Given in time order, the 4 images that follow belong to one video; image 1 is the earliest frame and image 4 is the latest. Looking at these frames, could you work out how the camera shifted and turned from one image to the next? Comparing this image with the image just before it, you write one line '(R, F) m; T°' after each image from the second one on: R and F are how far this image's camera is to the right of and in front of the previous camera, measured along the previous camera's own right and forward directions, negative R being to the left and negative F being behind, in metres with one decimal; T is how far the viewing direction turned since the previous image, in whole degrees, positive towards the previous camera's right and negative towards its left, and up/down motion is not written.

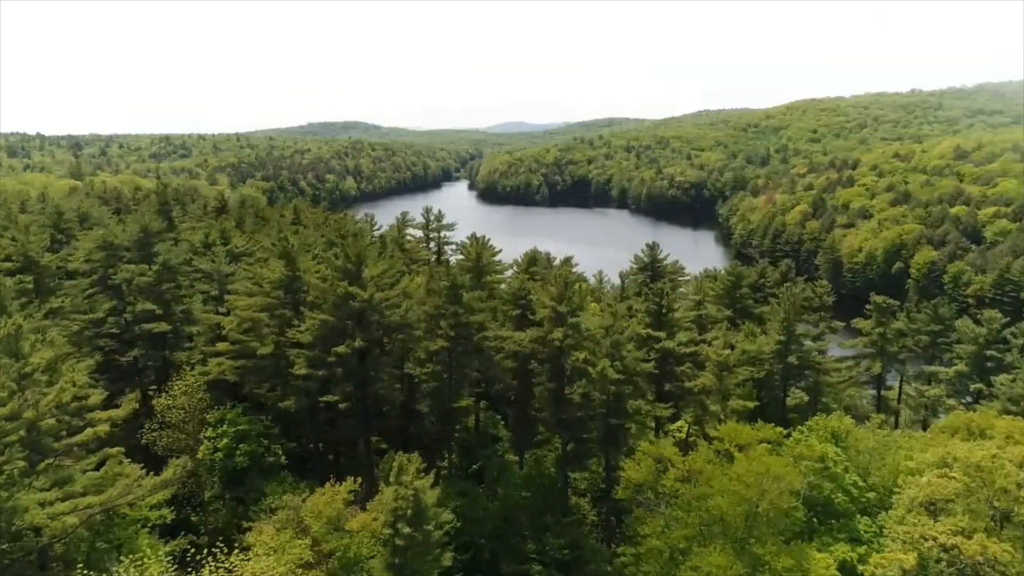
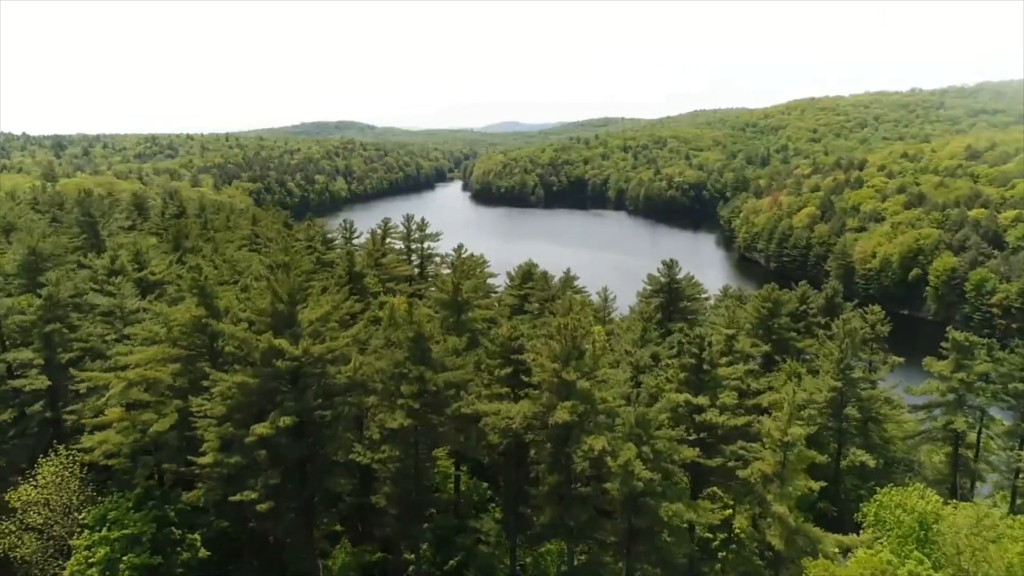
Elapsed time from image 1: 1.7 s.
(+0.2, +7.6) m; 0°
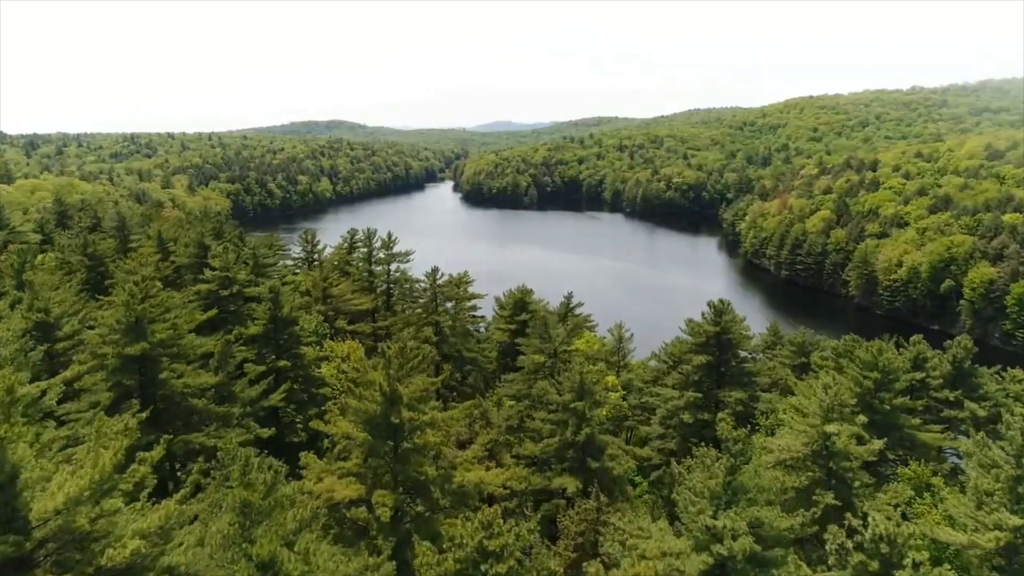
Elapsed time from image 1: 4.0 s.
(+0.3, +11.8) m; +1°
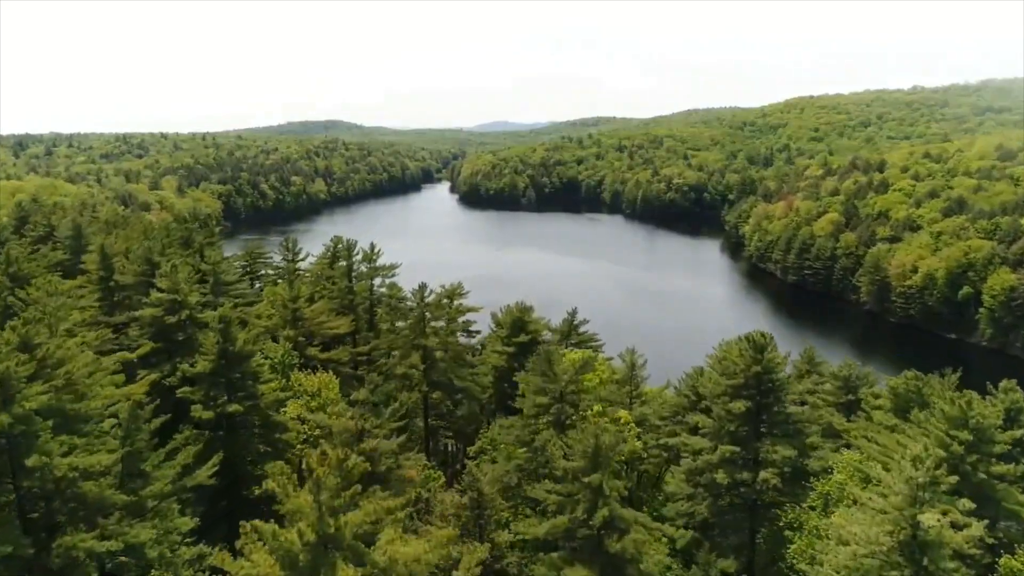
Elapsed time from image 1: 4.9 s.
(0.0, +5.1) m; 0°
